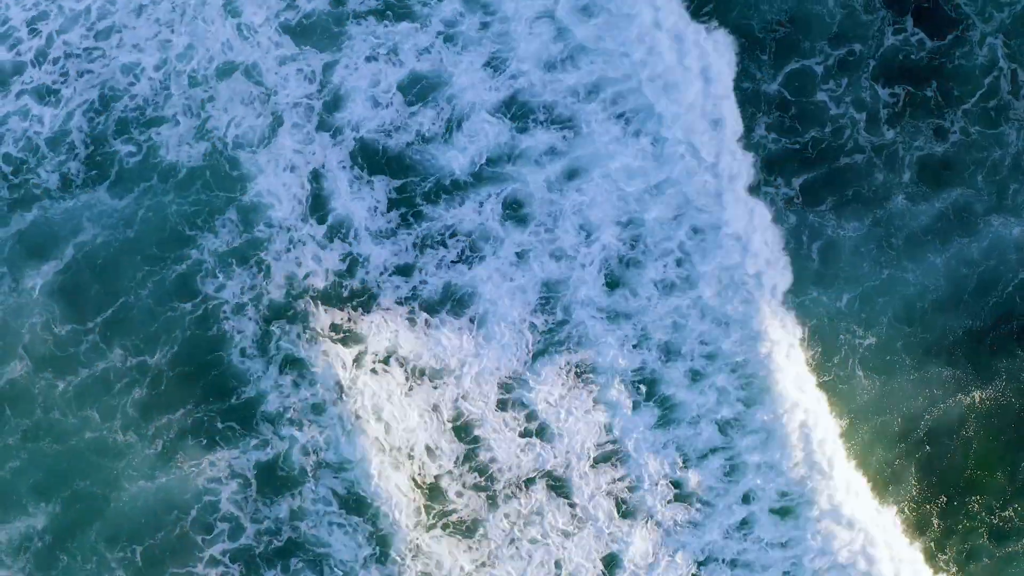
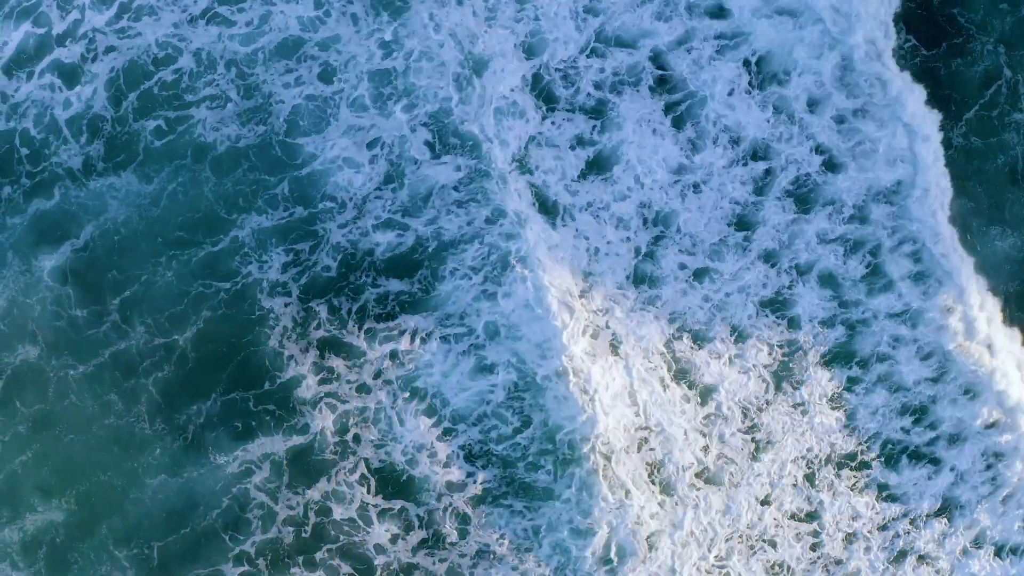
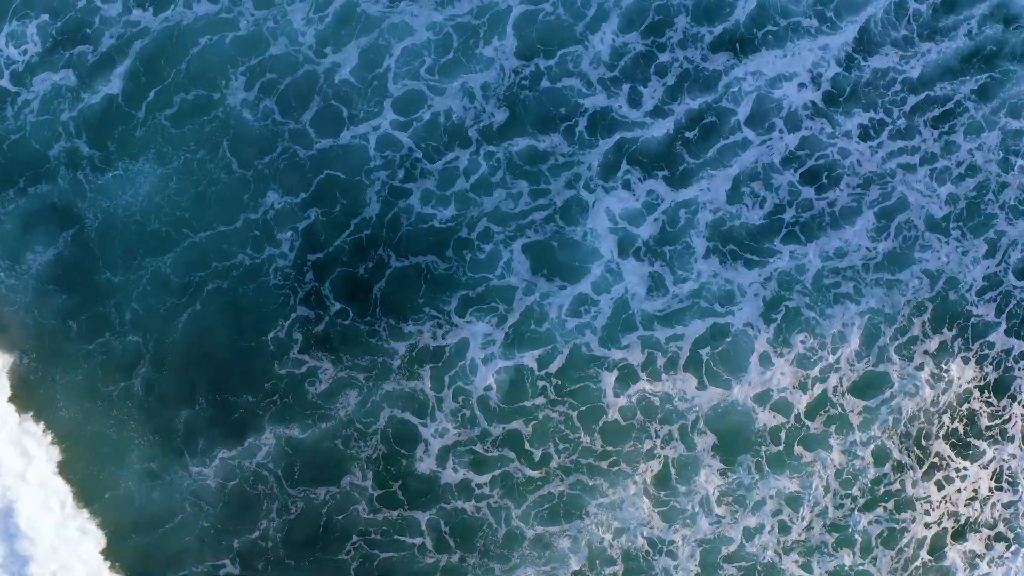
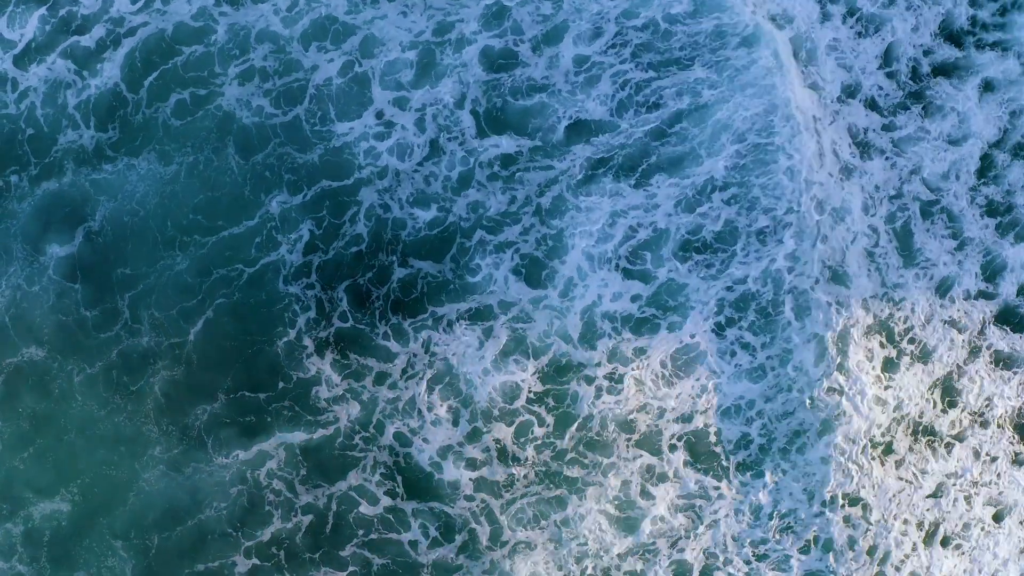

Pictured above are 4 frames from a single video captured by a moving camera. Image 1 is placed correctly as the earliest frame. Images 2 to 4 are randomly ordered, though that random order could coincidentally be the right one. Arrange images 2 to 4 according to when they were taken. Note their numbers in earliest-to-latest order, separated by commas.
2, 4, 3
